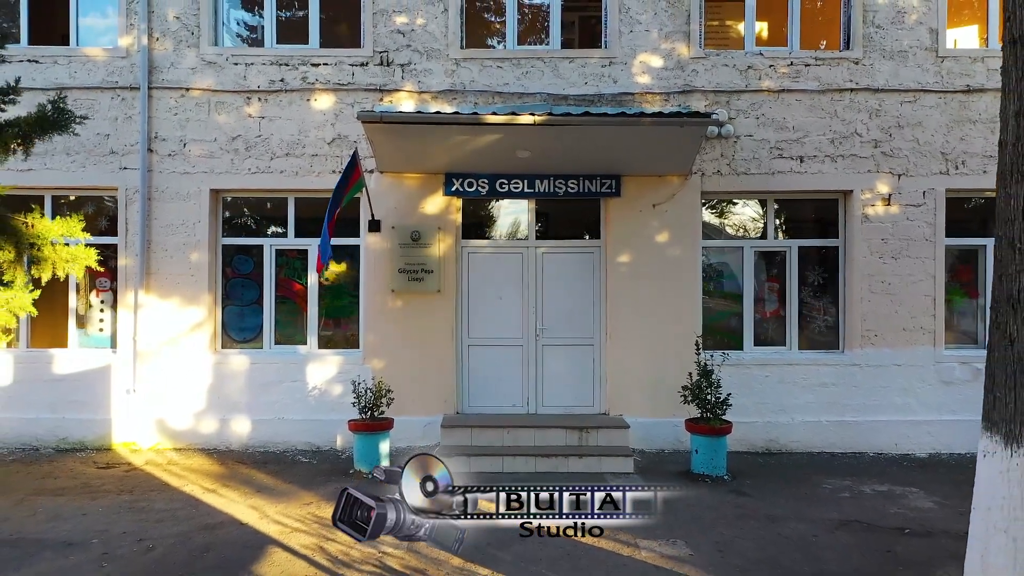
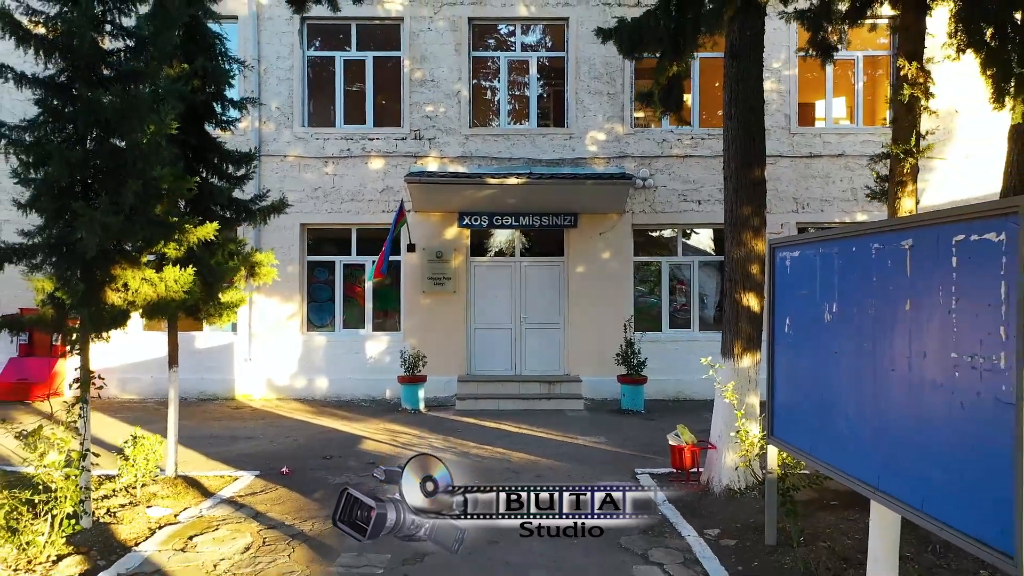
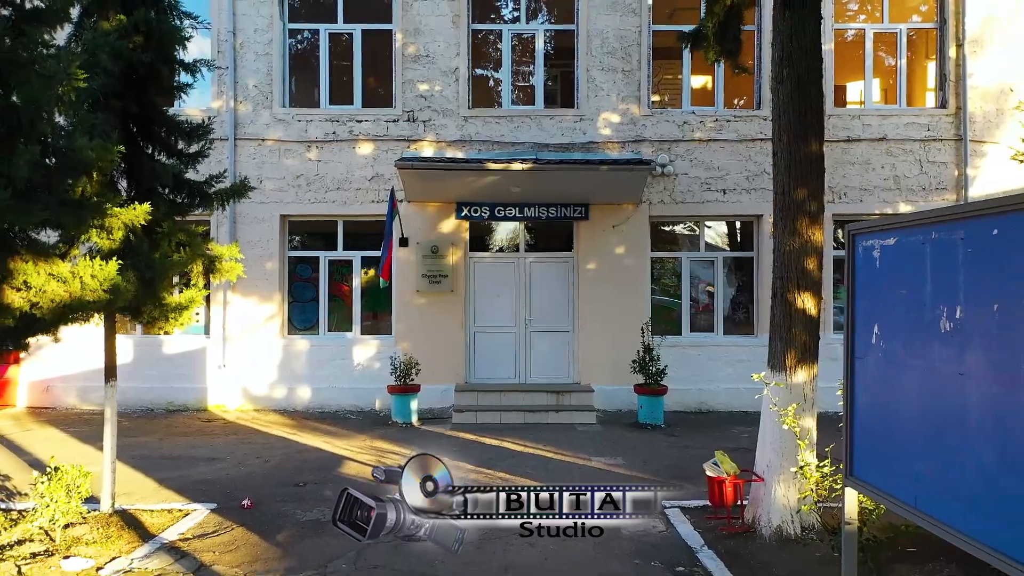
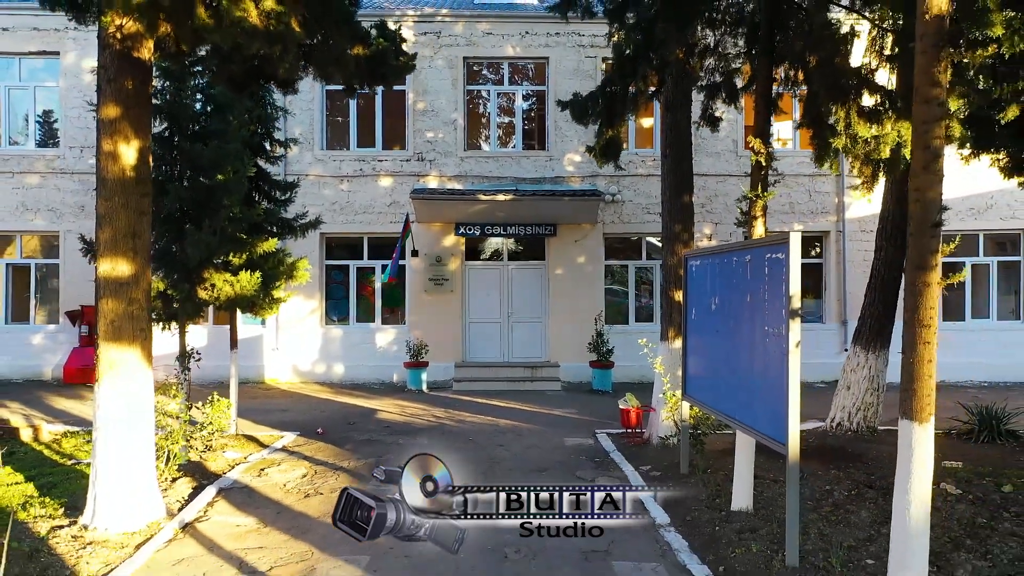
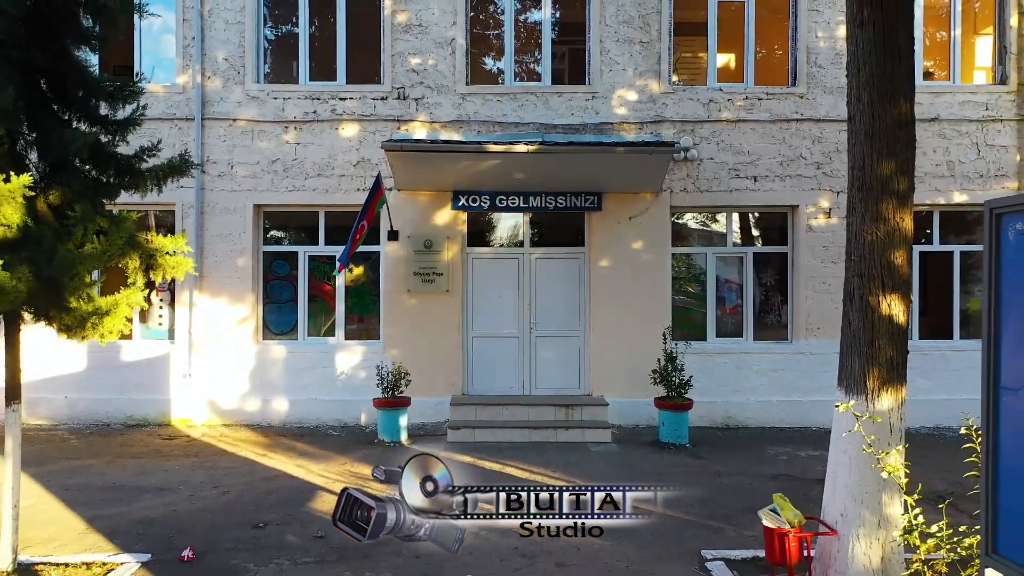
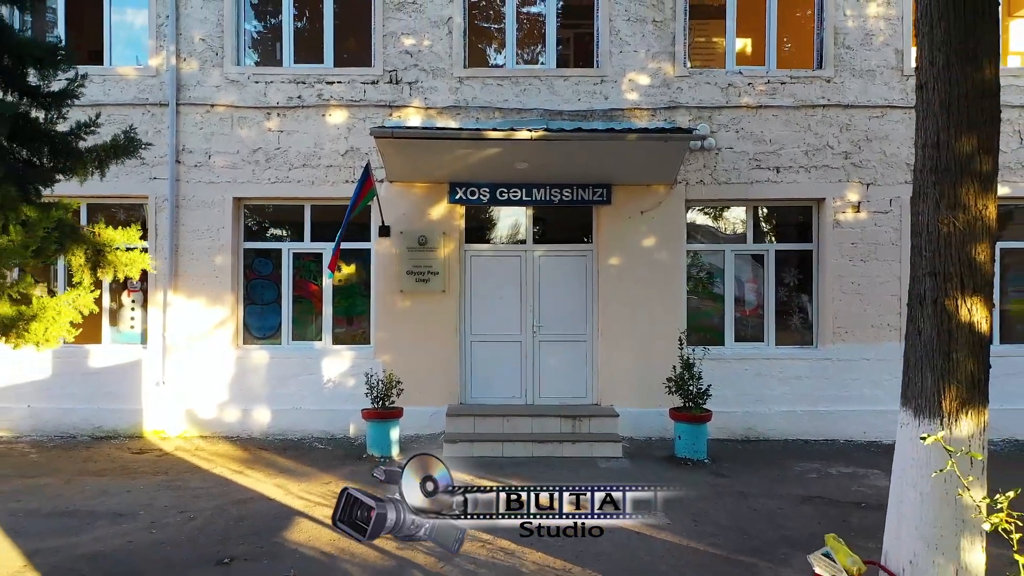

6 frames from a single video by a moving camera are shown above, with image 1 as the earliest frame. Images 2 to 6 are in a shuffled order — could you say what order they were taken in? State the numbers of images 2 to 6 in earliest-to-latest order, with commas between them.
6, 5, 3, 2, 4
